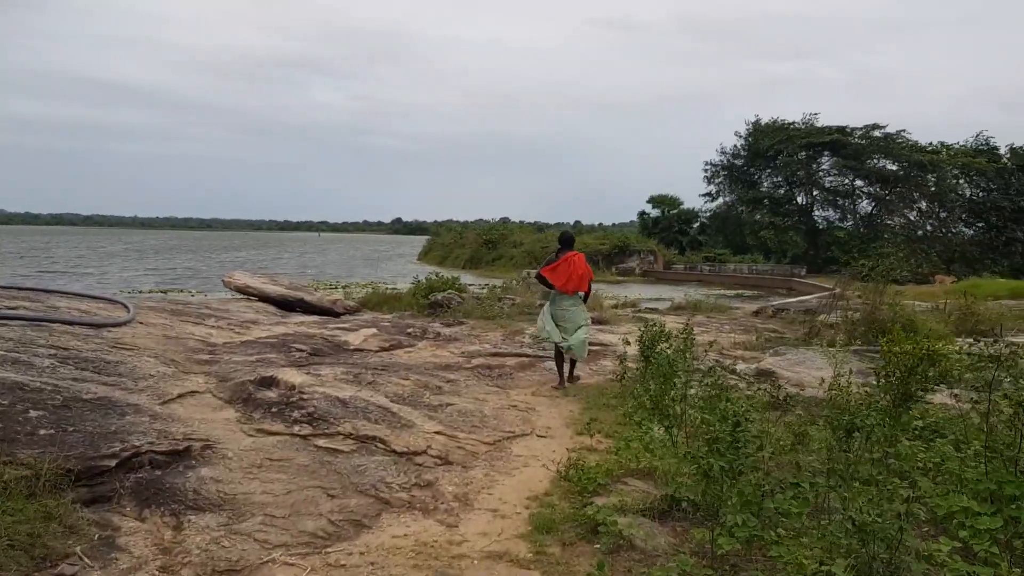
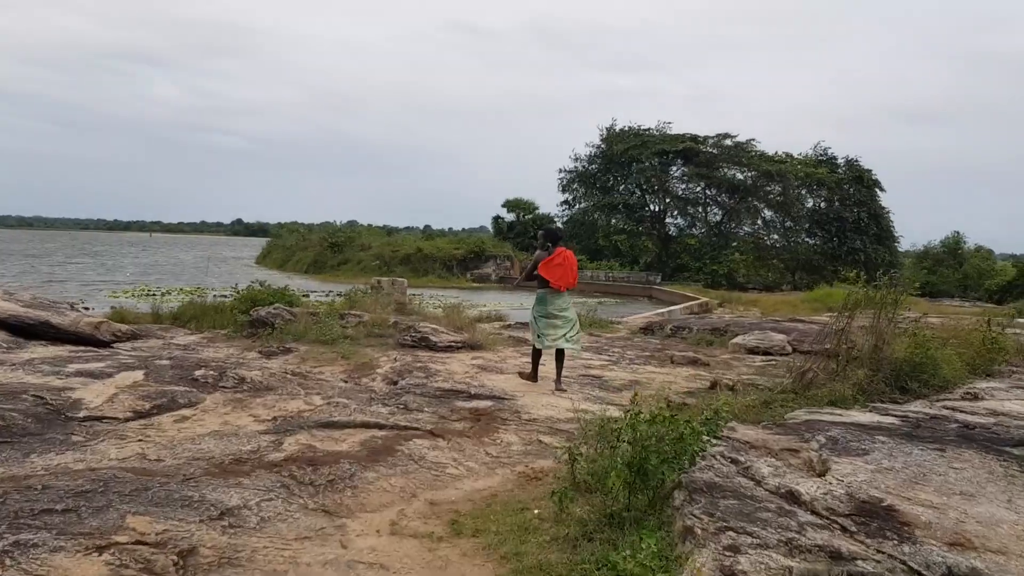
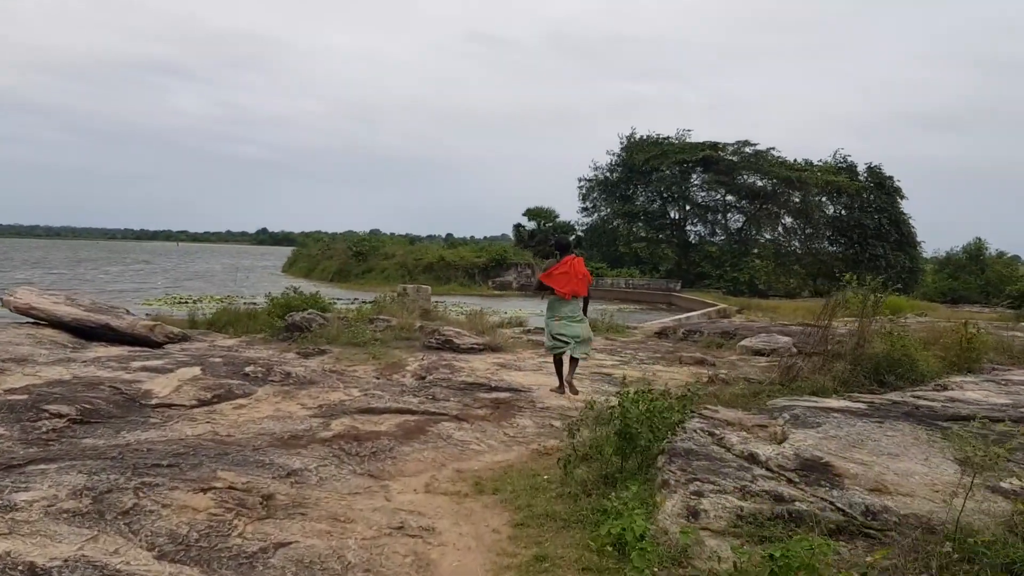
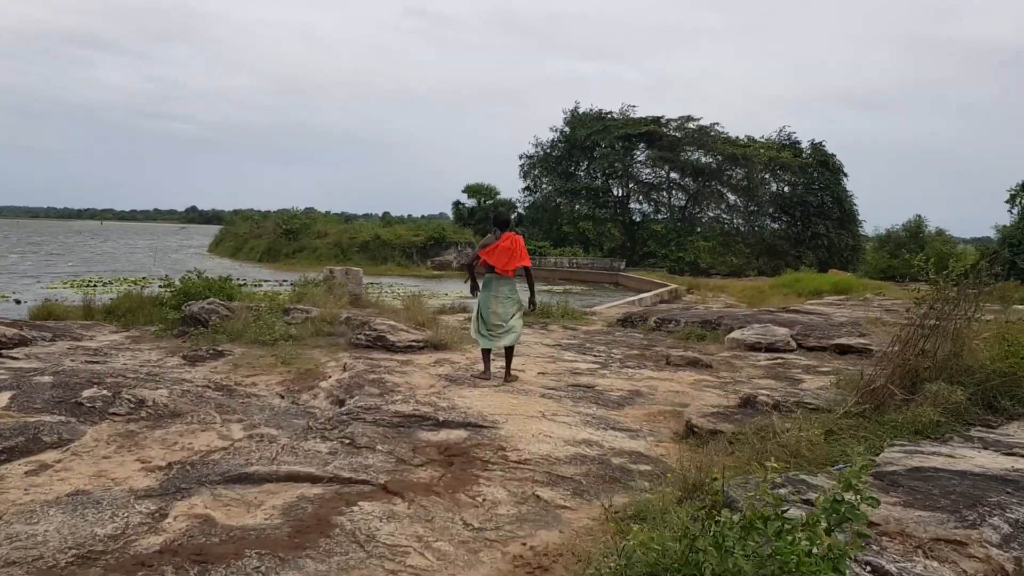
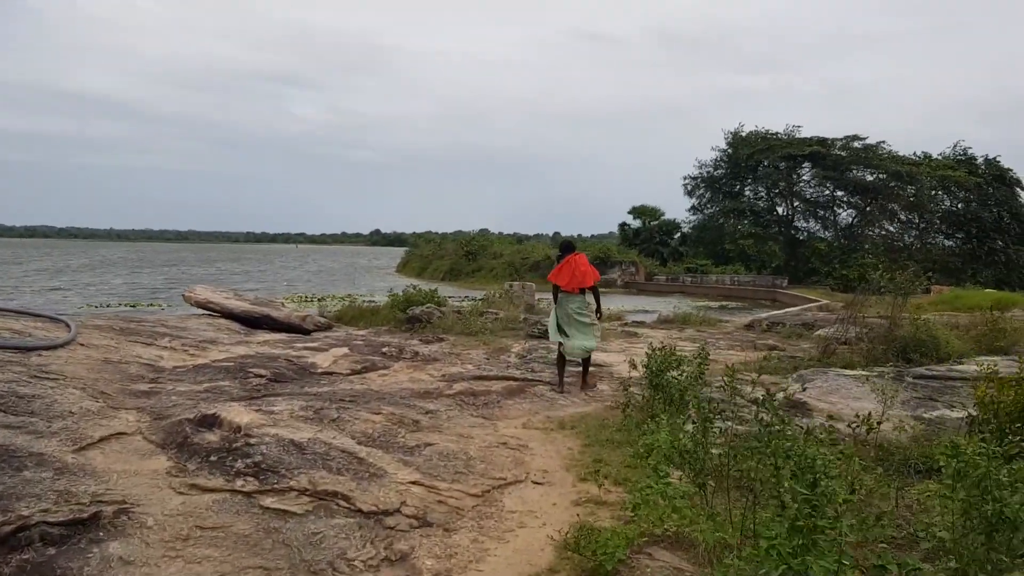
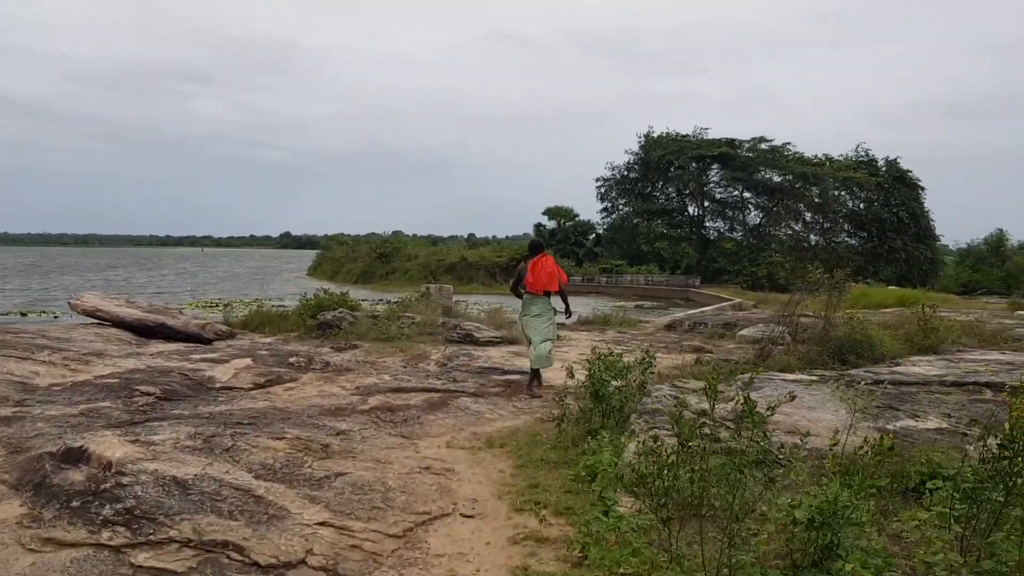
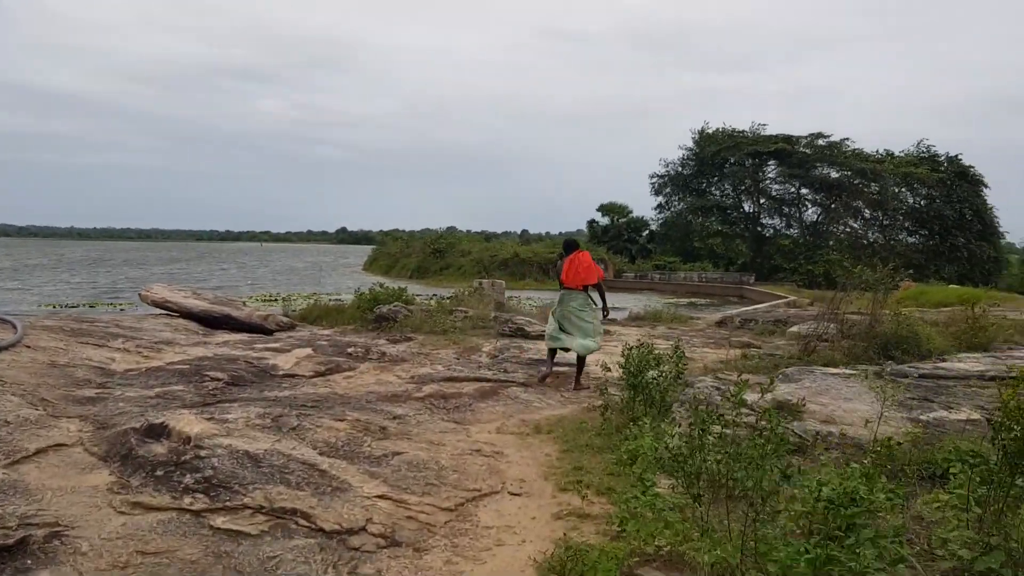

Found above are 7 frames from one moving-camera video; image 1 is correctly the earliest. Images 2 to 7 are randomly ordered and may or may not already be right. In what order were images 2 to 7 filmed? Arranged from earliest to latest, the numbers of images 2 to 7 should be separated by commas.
5, 7, 6, 3, 2, 4
